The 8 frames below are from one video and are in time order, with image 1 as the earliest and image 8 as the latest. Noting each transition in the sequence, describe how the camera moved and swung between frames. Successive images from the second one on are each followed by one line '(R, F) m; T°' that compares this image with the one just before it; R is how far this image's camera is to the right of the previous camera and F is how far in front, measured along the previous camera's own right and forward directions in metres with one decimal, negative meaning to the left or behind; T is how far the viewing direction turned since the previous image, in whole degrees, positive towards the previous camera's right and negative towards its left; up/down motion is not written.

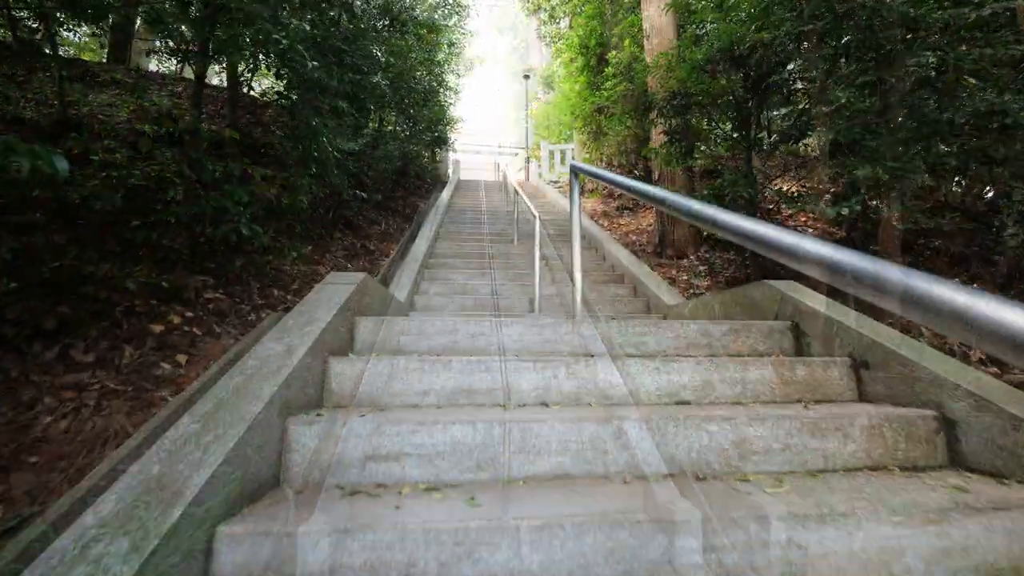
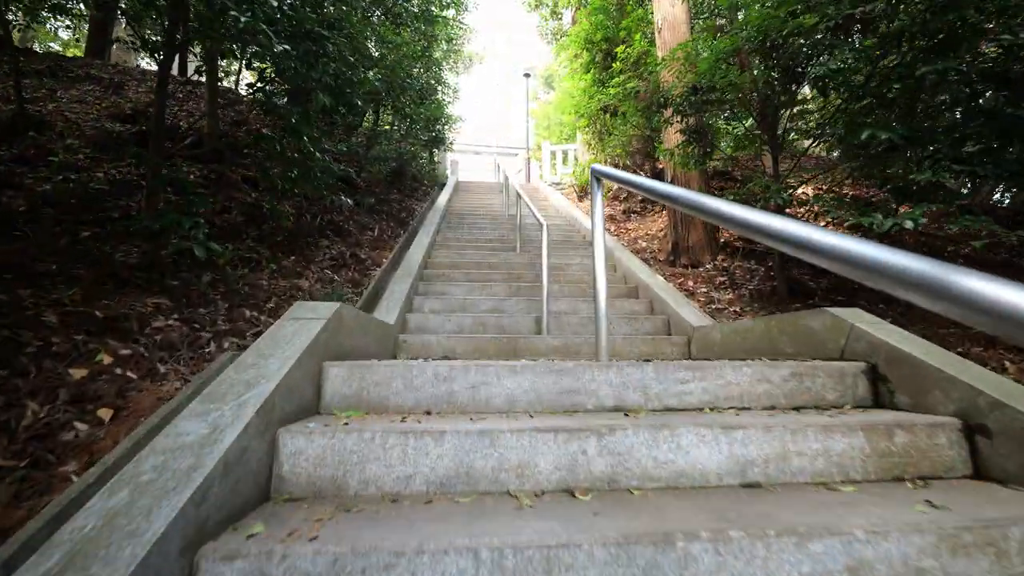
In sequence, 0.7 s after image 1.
(0.0, +0.4) m; 0°
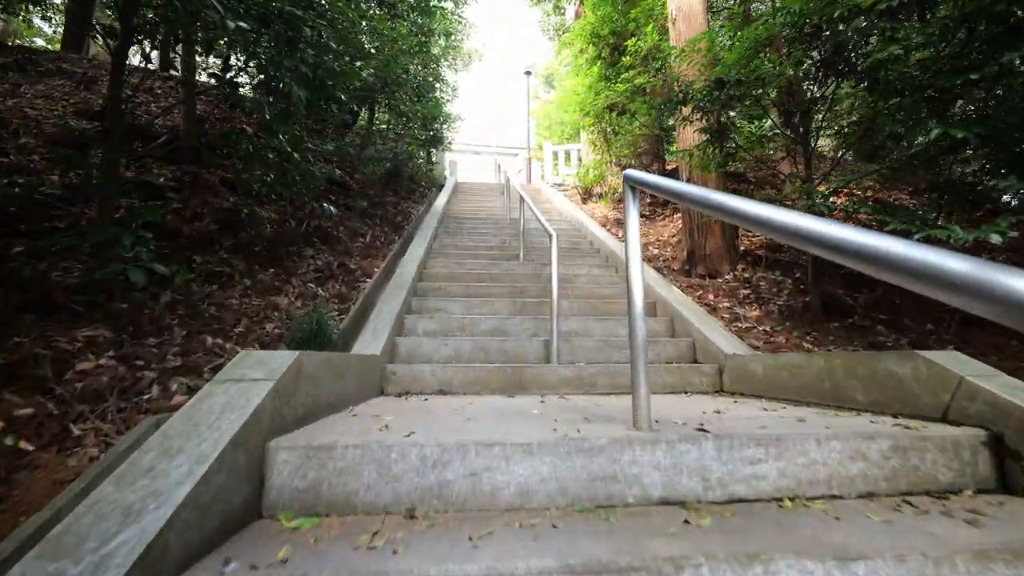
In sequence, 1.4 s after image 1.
(0.0, +0.4) m; 0°
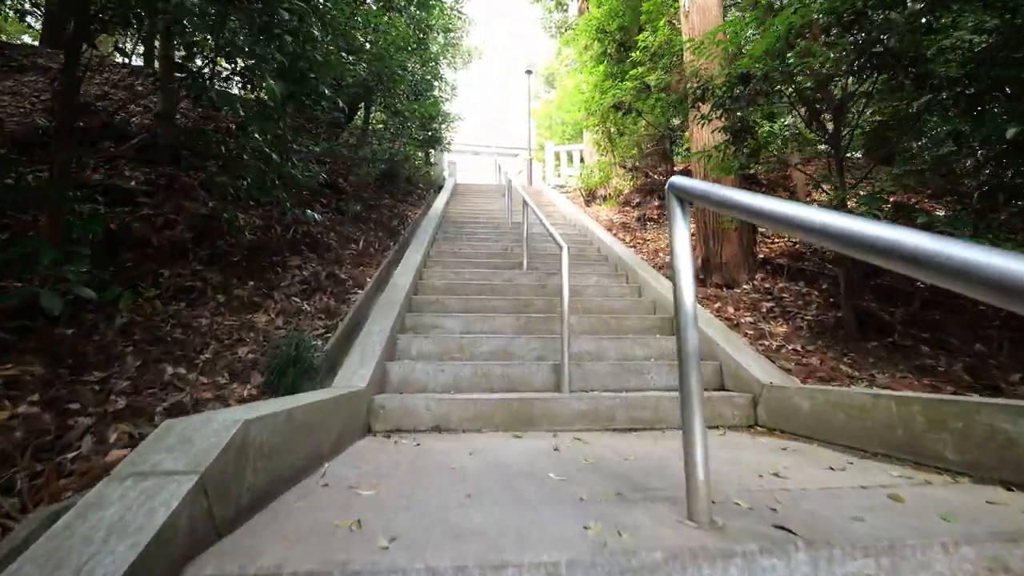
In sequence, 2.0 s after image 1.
(0.0, +0.3) m; 0°
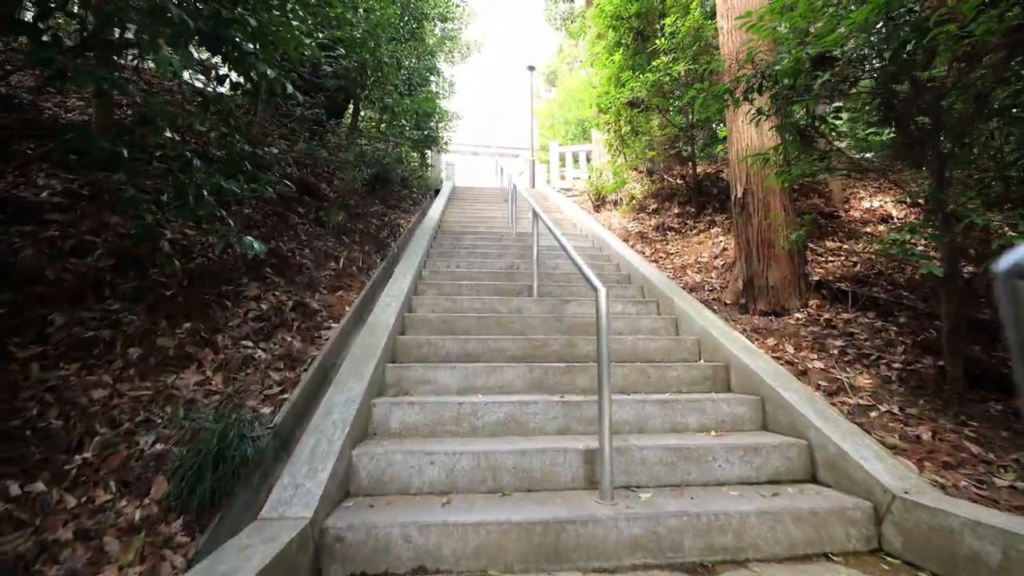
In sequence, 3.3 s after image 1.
(-0.1, +0.7) m; 0°
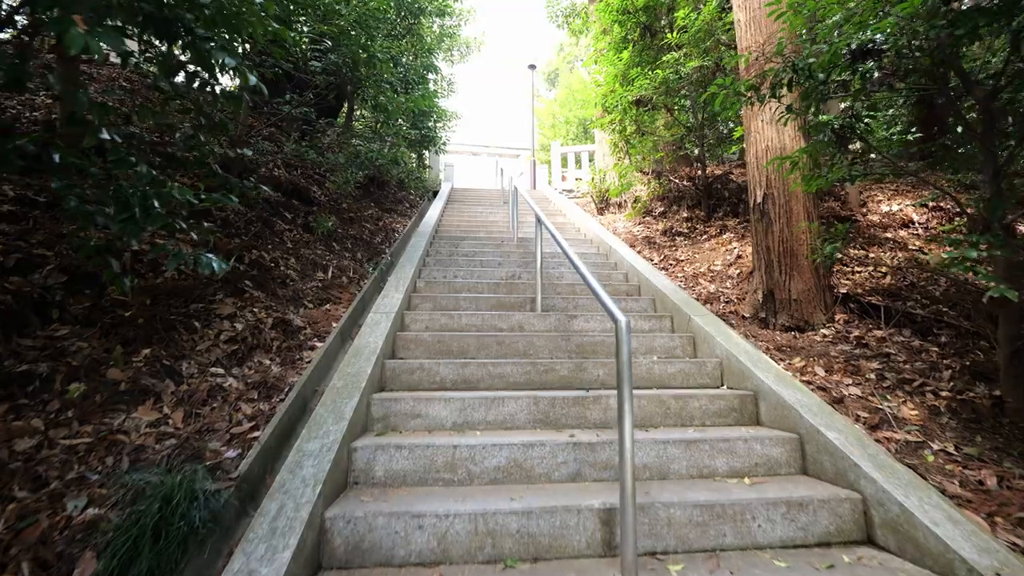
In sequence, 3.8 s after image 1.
(0.0, +0.3) m; 0°
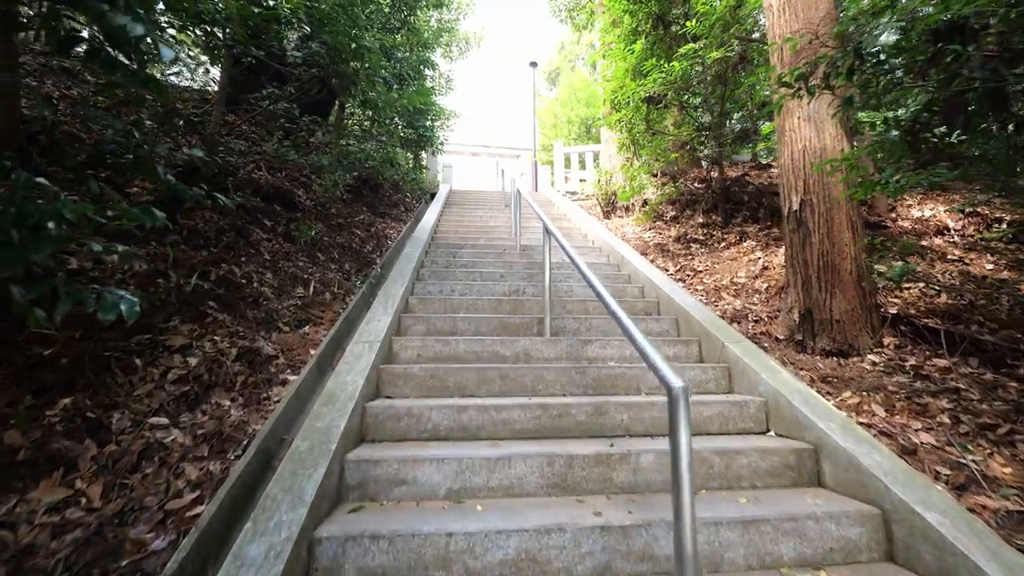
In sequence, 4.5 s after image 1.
(0.0, +0.4) m; 0°
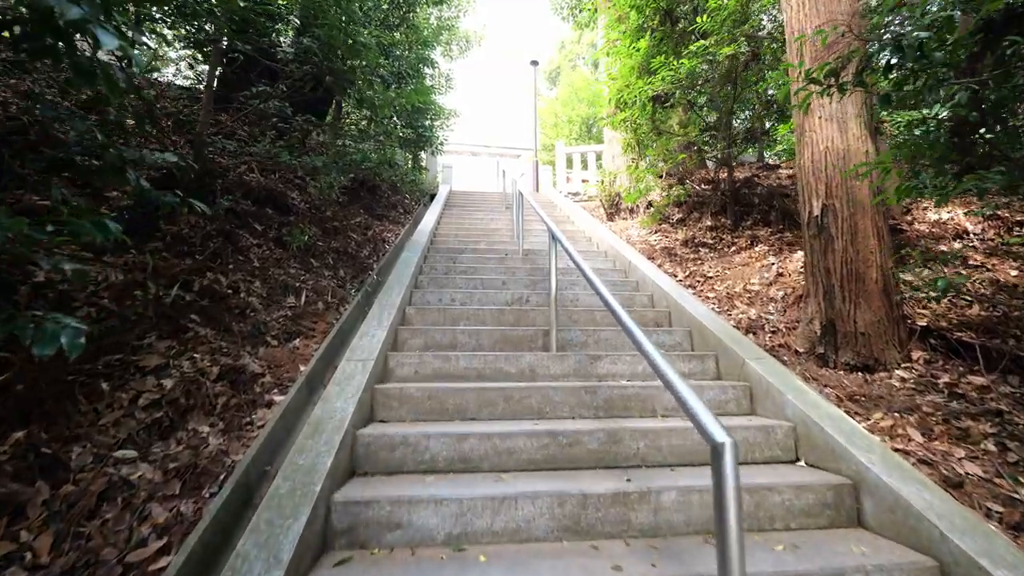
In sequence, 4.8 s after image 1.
(0.0, +0.2) m; 0°
